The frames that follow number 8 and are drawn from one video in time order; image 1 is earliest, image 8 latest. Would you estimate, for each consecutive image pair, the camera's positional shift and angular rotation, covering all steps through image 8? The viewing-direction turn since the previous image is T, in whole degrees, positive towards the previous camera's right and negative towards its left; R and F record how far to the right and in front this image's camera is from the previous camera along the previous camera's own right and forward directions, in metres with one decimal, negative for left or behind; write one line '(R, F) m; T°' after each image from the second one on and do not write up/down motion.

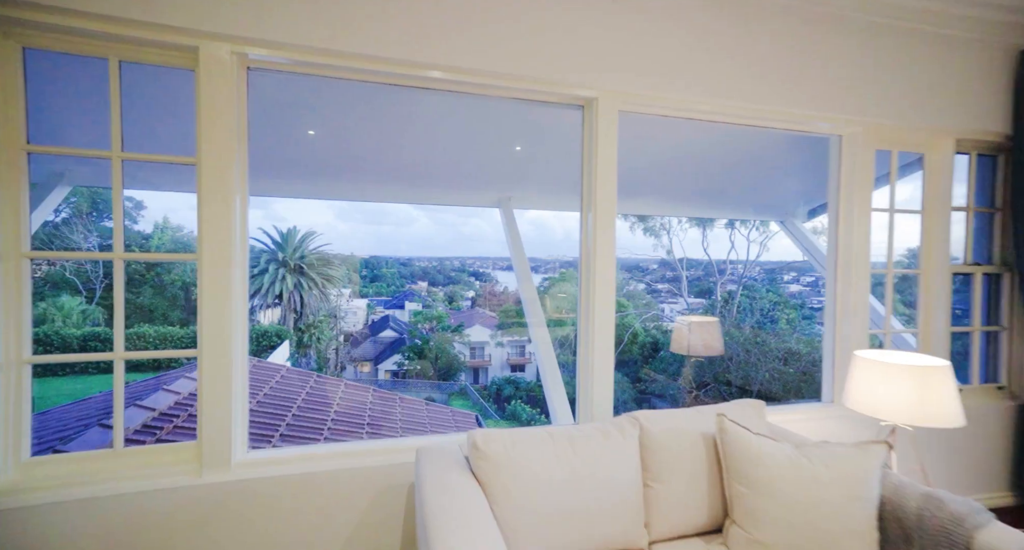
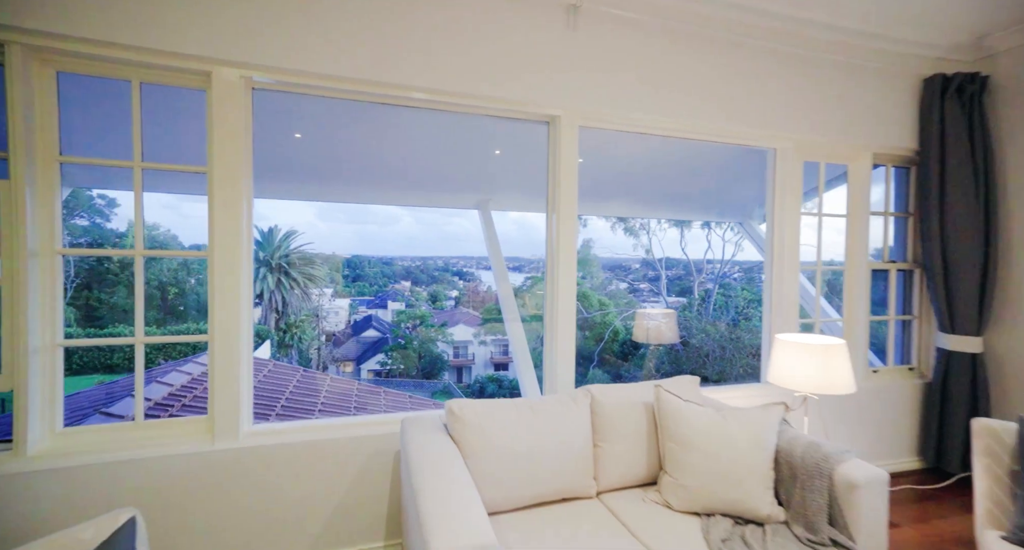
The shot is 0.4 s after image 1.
(+0.1, -0.3) m; +2°
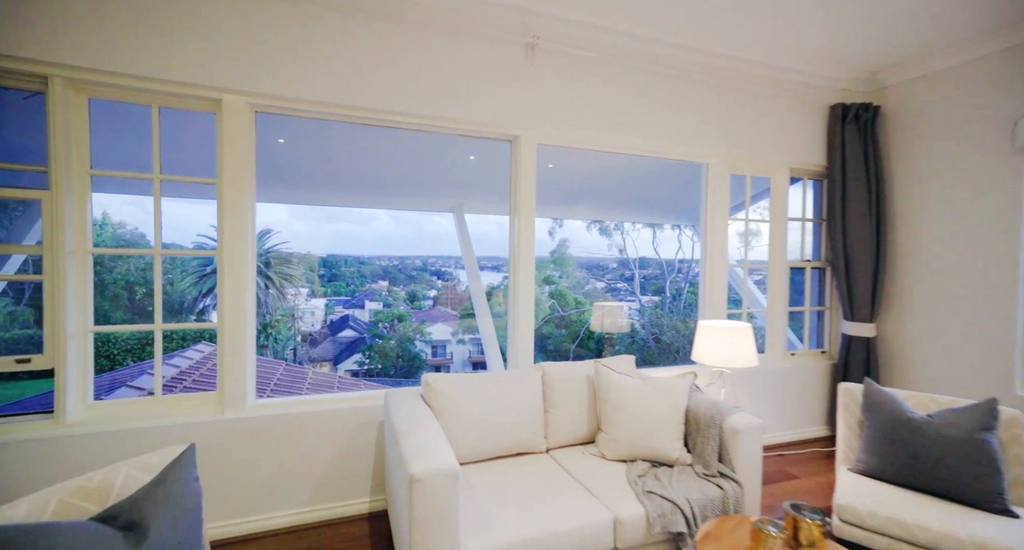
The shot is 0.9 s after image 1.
(+0.1, -0.4) m; +3°
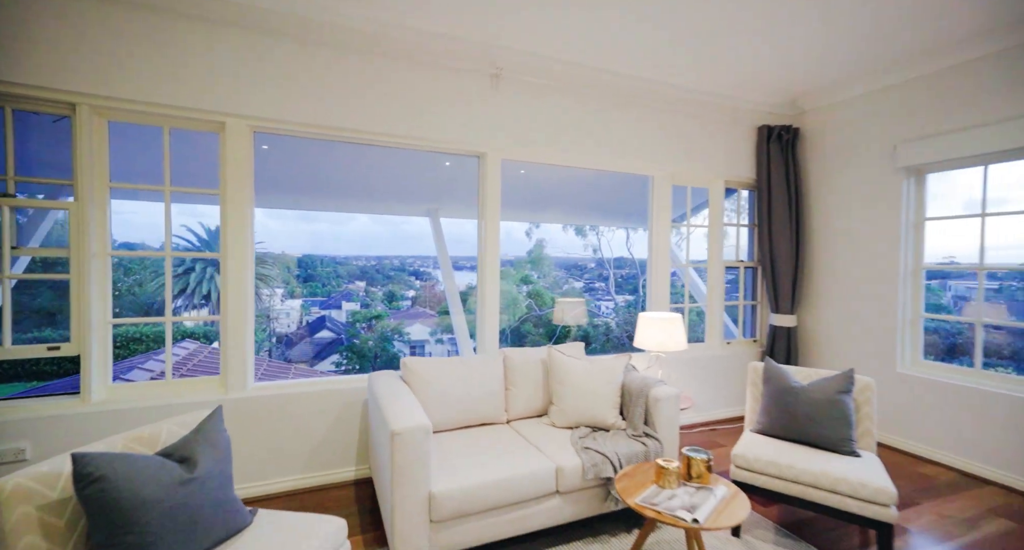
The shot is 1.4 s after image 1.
(+0.1, -0.4) m; +3°
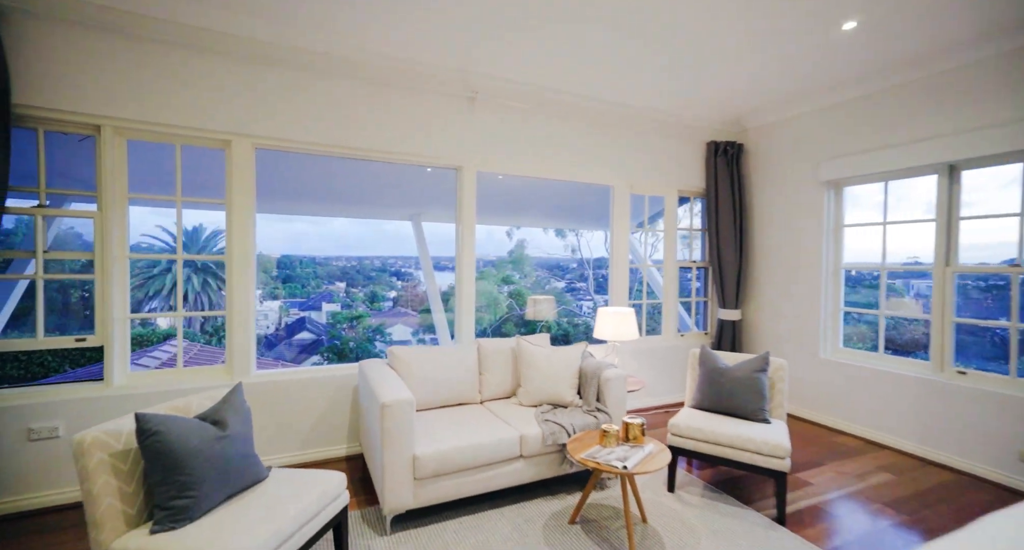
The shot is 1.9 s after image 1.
(+0.1, -0.4) m; +2°
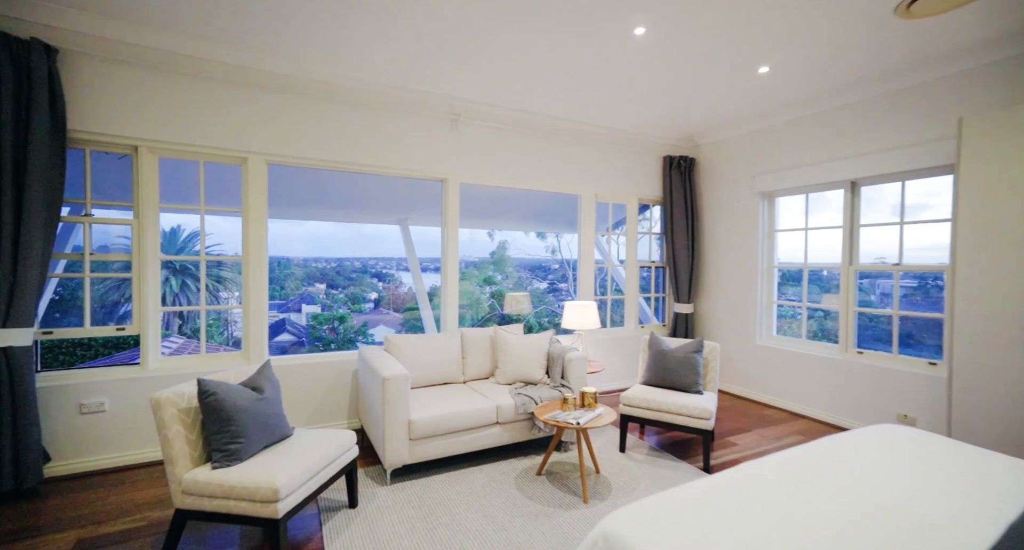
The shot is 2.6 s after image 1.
(0.0, -0.5) m; +2°
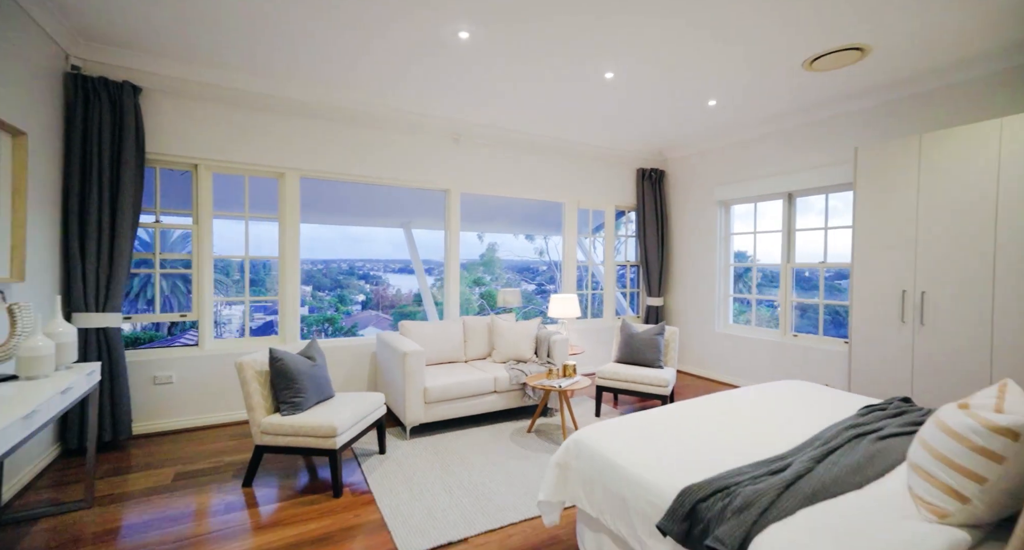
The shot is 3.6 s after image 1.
(-0.1, -0.7) m; +1°
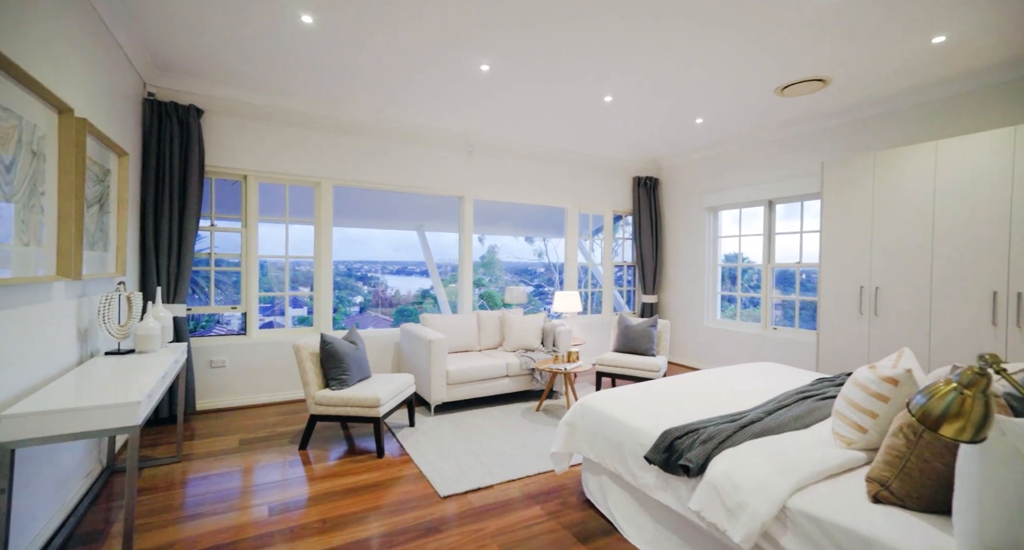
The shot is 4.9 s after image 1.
(-0.1, -0.5) m; 0°
